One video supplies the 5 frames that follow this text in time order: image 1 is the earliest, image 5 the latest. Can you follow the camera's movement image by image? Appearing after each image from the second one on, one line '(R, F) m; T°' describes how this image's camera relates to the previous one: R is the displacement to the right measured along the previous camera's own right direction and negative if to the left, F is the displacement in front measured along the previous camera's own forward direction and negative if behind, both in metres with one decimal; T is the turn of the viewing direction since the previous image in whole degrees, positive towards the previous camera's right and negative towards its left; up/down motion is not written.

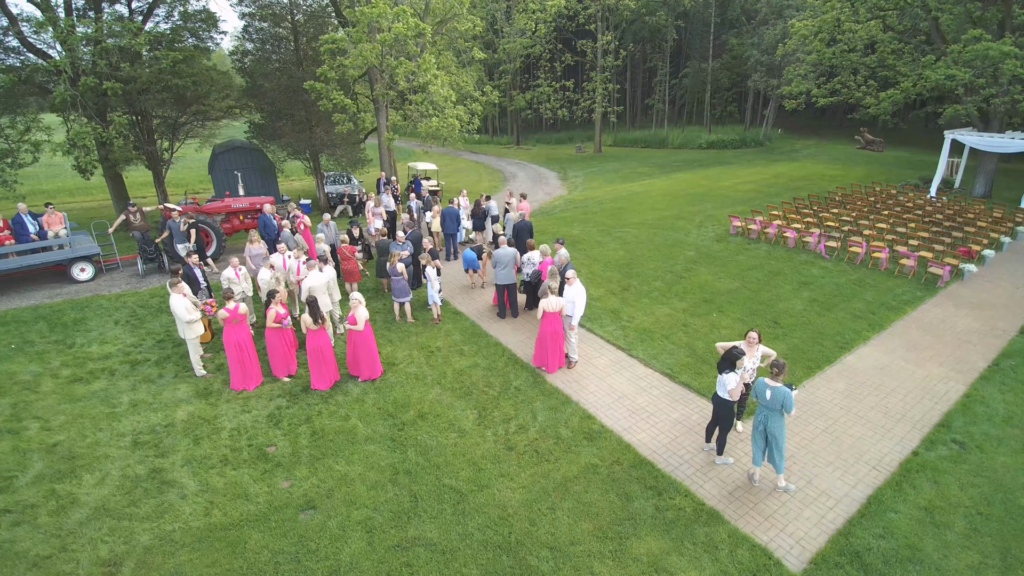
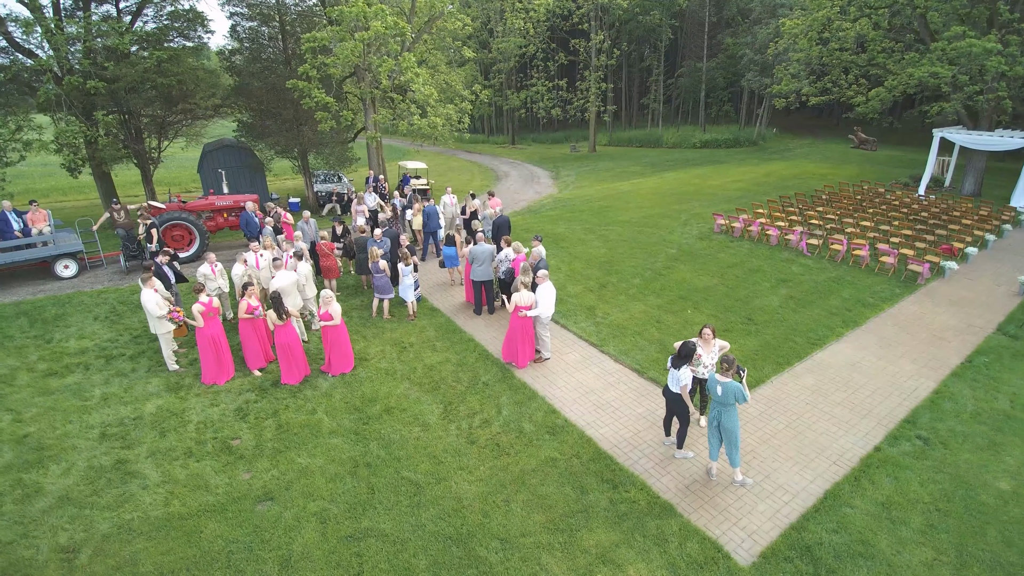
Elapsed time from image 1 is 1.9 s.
(+0.6, -0.1) m; 0°
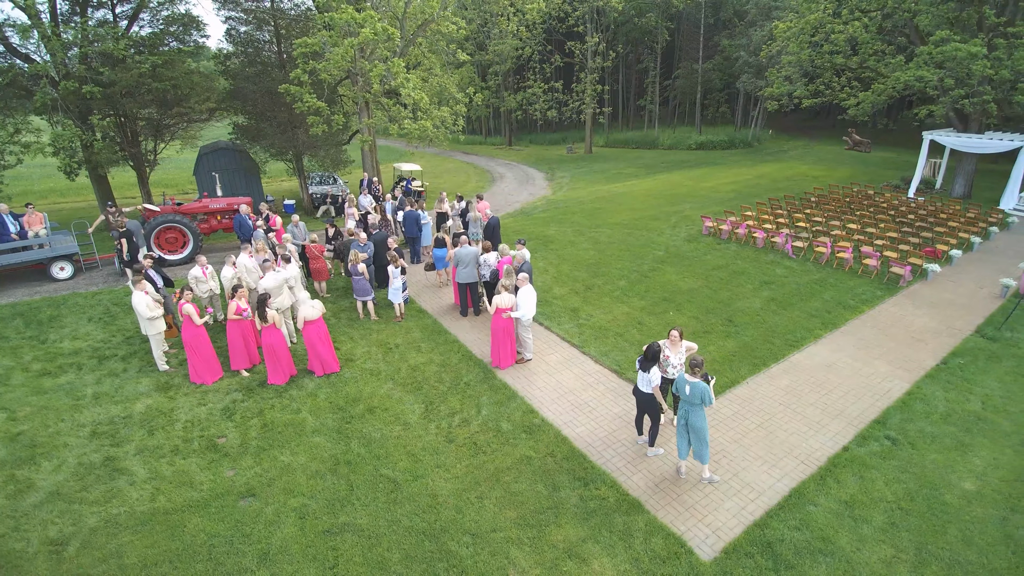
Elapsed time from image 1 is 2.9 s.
(+0.4, -0.2) m; 0°
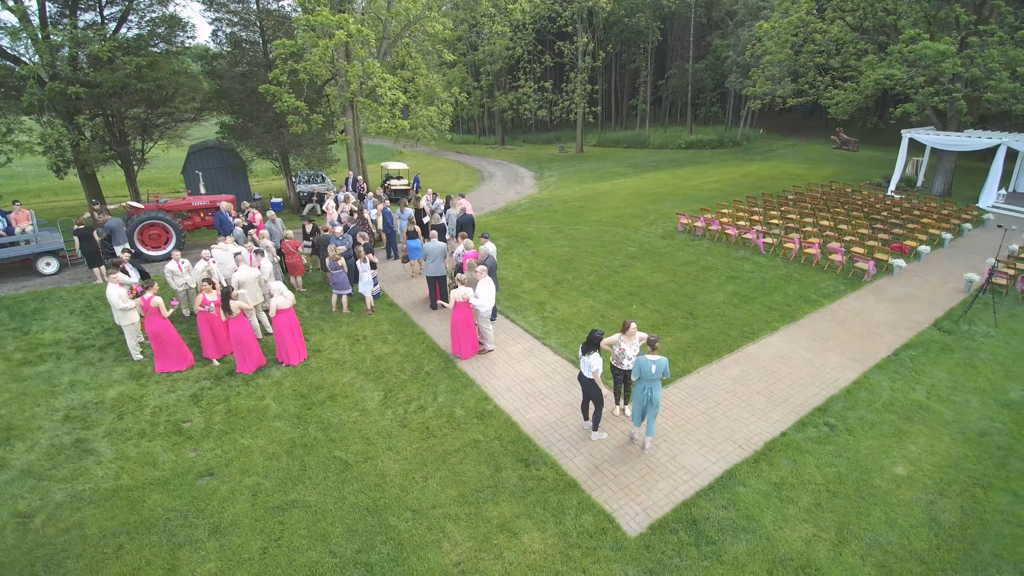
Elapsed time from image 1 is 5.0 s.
(+0.8, -0.3) m; 0°
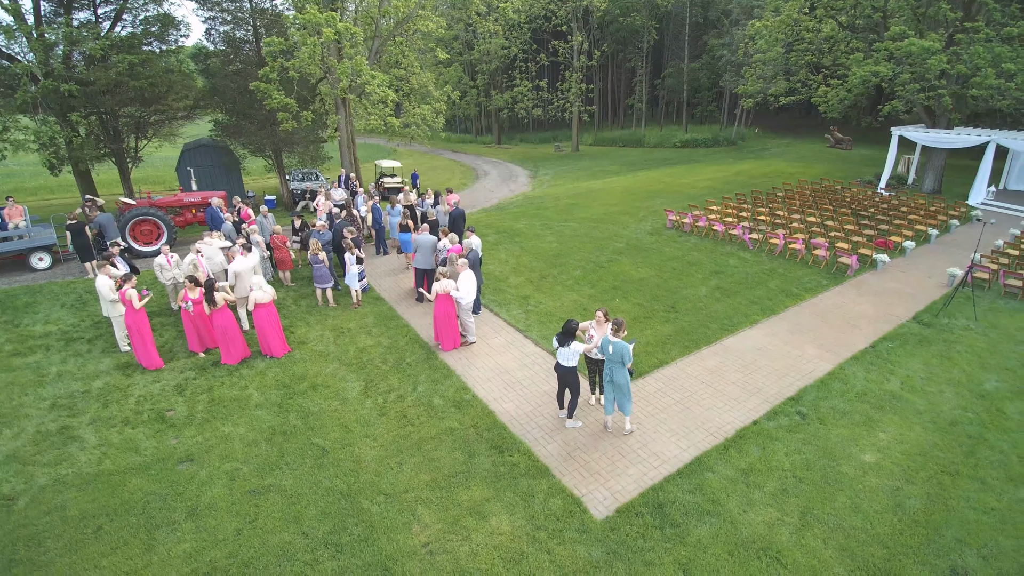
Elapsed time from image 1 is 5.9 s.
(+0.4, -0.1) m; 0°
